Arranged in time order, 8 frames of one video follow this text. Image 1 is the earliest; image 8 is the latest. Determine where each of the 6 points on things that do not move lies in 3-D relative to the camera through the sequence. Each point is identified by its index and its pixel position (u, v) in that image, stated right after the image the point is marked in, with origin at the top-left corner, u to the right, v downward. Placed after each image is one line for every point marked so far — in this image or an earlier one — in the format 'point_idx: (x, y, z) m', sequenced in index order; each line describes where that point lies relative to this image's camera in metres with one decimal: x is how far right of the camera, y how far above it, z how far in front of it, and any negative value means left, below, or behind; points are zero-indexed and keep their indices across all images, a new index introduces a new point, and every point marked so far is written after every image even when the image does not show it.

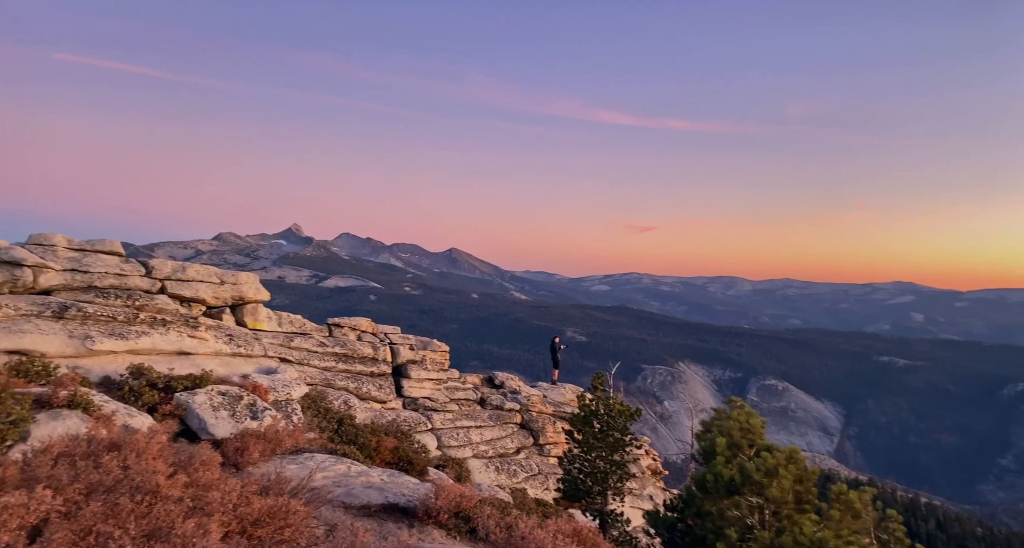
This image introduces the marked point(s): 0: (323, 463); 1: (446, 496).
0: (-4.8, -4.7, +17.5) m
1: (-1.6, -5.3, +16.8) m
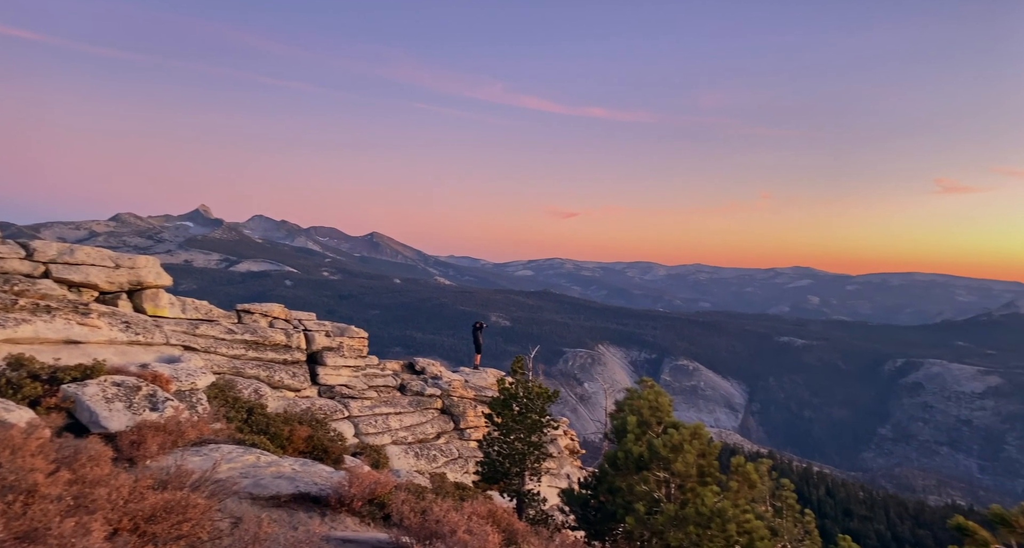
0: (-6.8, -4.3, +17.0) m
1: (-3.6, -4.9, +16.6) m
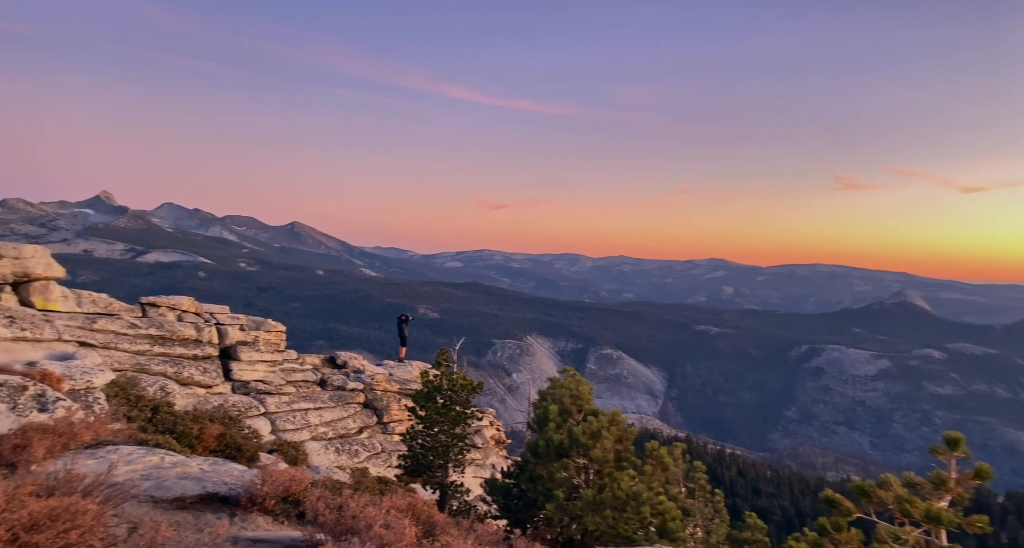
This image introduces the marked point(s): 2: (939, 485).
0: (-8.7, -4.1, +16.2) m
1: (-5.4, -4.7, +16.1) m
2: (+11.1, -5.6, +20.4) m
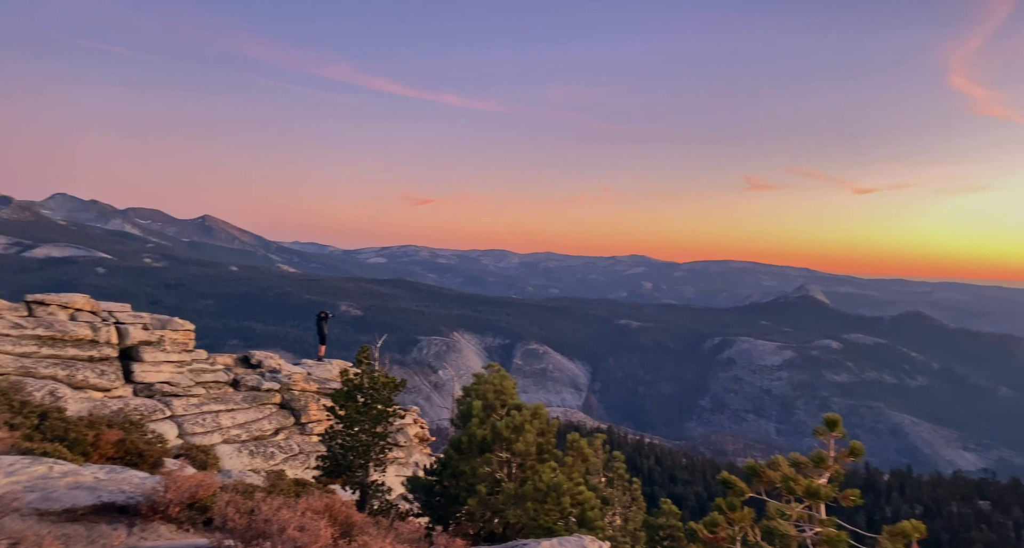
0: (-10.5, -4.0, +15.0) m
1: (-7.2, -4.6, +15.3) m
2: (+8.7, -5.4, +21.2) m
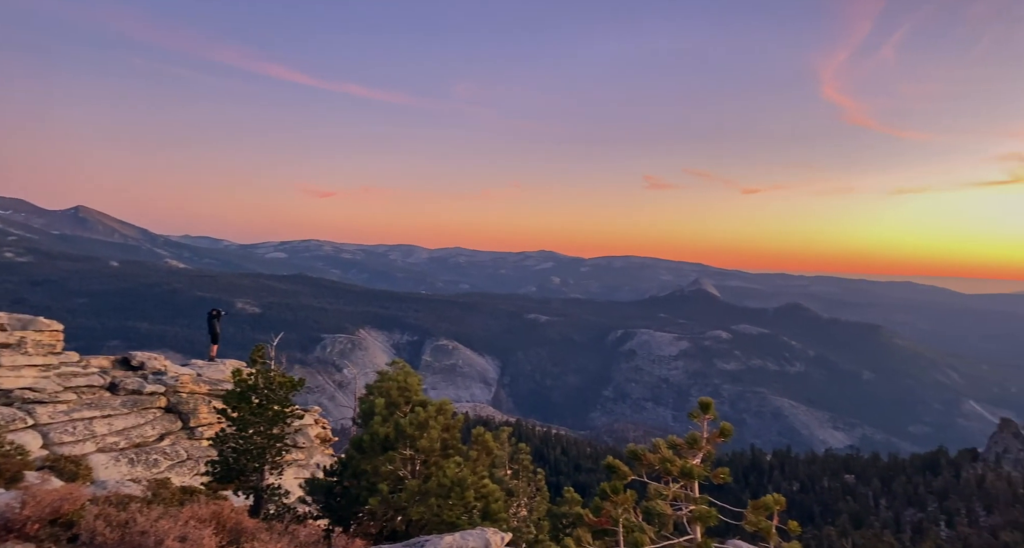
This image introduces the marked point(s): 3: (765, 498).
0: (-12.6, -4.0, +13.2) m
1: (-9.4, -4.5, +13.9) m
2: (+5.6, -5.3, +21.9) m
3: (+6.7, -5.8, +18.7) m
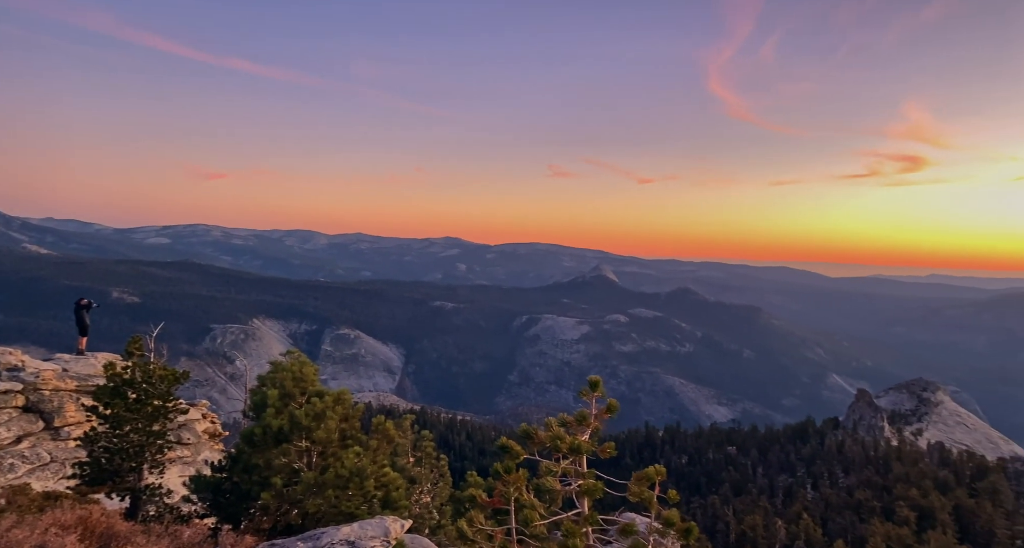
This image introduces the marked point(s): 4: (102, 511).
0: (-14.7, -3.7, +11.0) m
1: (-11.6, -4.2, +12.2) m
2: (+2.2, -4.7, +22.2) m
3: (+3.7, -5.3, +19.2) m
4: (-11.6, -6.6, +19.5) m
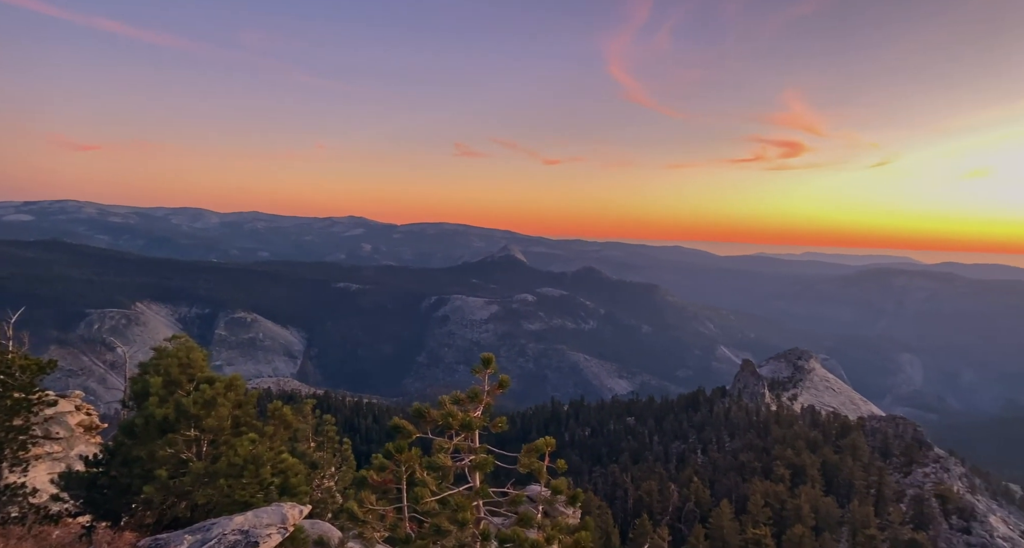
0: (-16.5, -3.4, +8.3) m
1: (-13.6, -3.8, +9.9) m
2: (-1.2, -3.8, +21.7) m
3: (+0.7, -4.5, +18.9) m
4: (-14.5, -6.0, +17.2) m
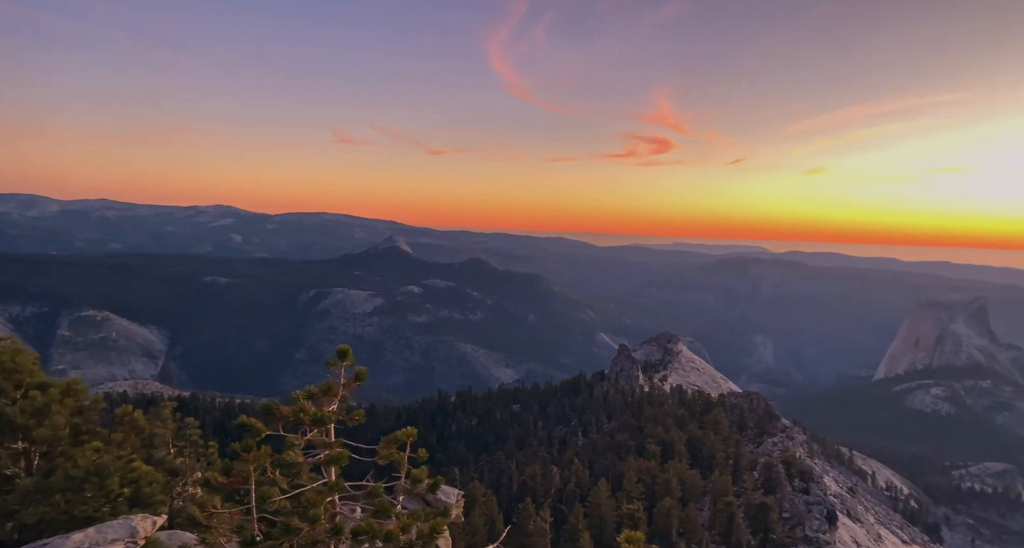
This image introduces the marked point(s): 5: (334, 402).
0: (-17.7, -3.1, +2.8) m
1: (-15.1, -3.4, +4.9) m
2: (-4.9, -3.1, +18.5) m
3: (-2.6, -3.8, +16.2) m
4: (-17.2, -5.6, +12.0) m
5: (-4.8, -3.4, +18.8) m
